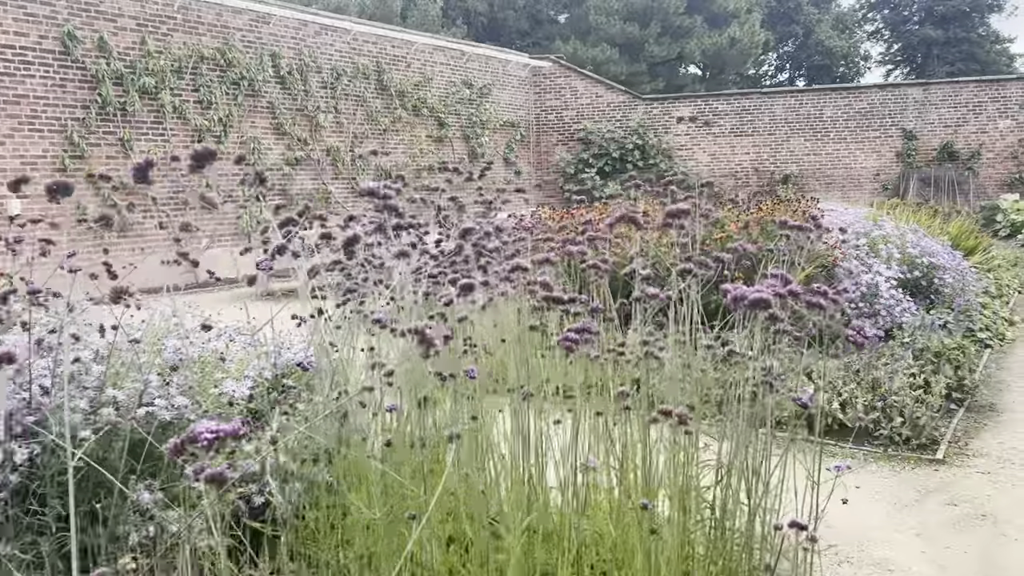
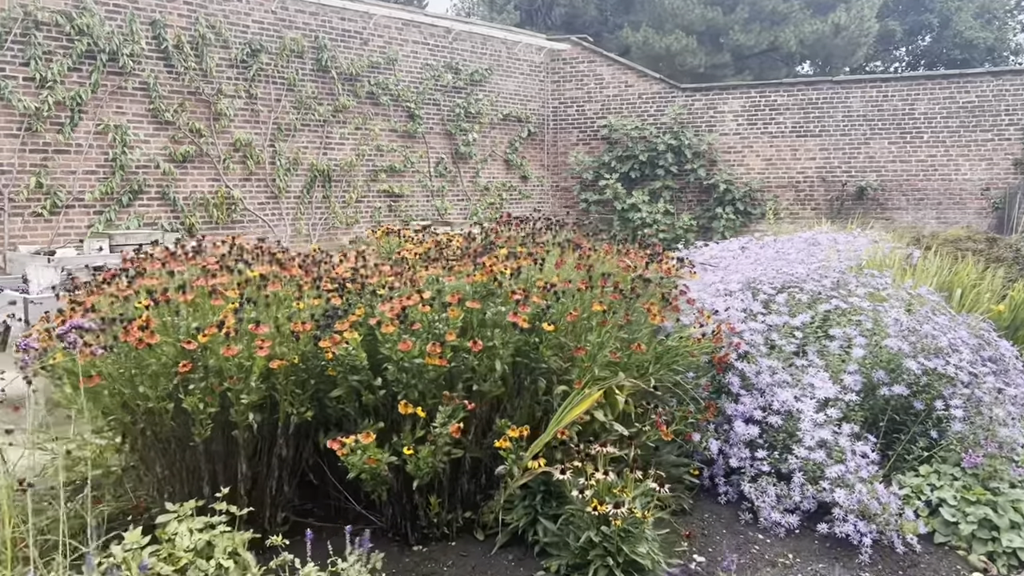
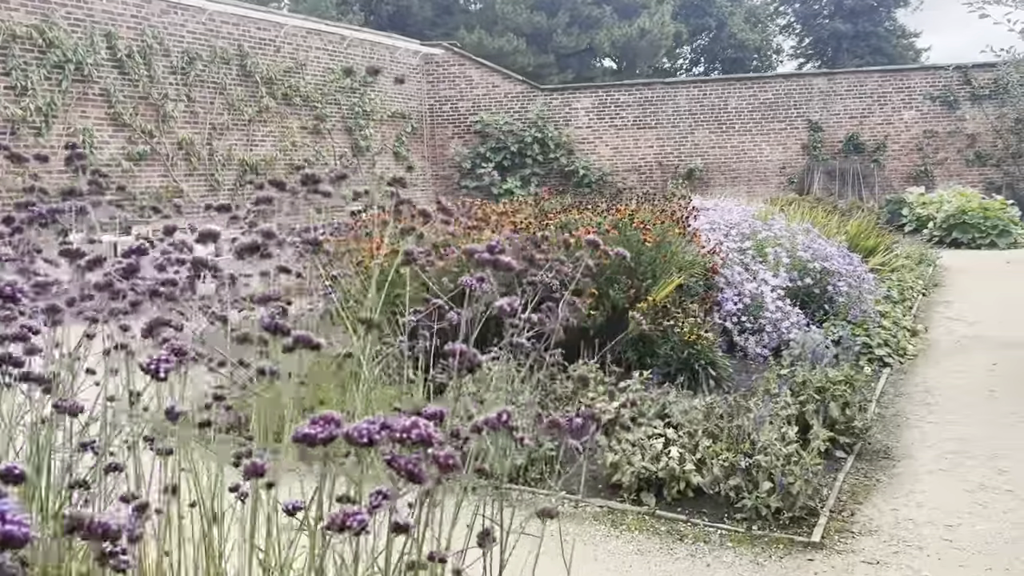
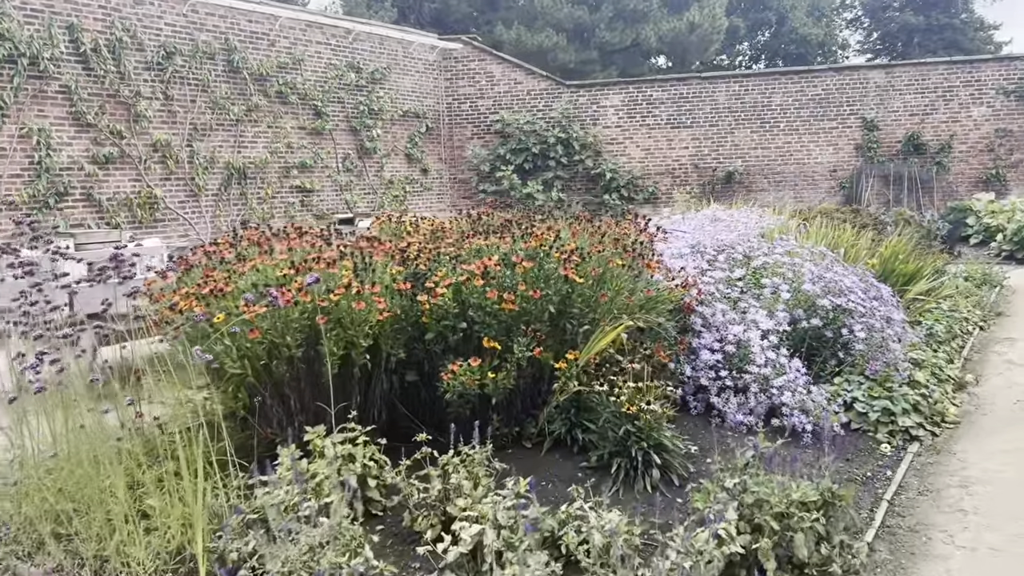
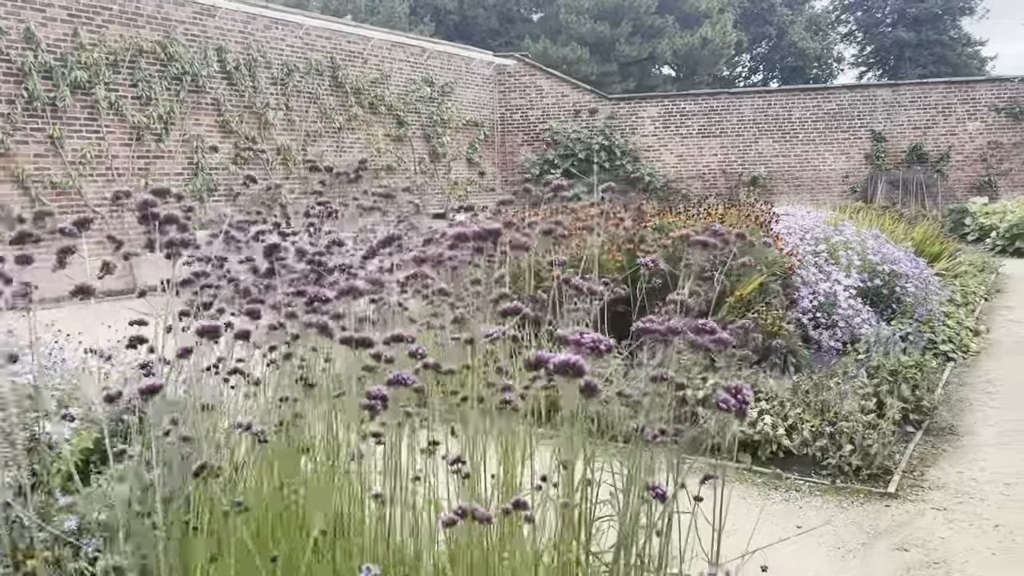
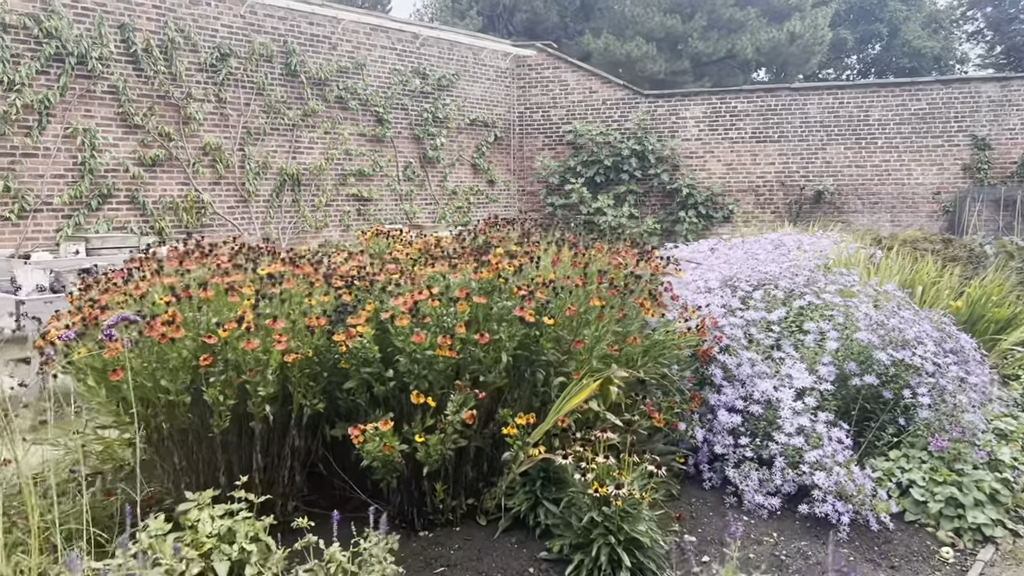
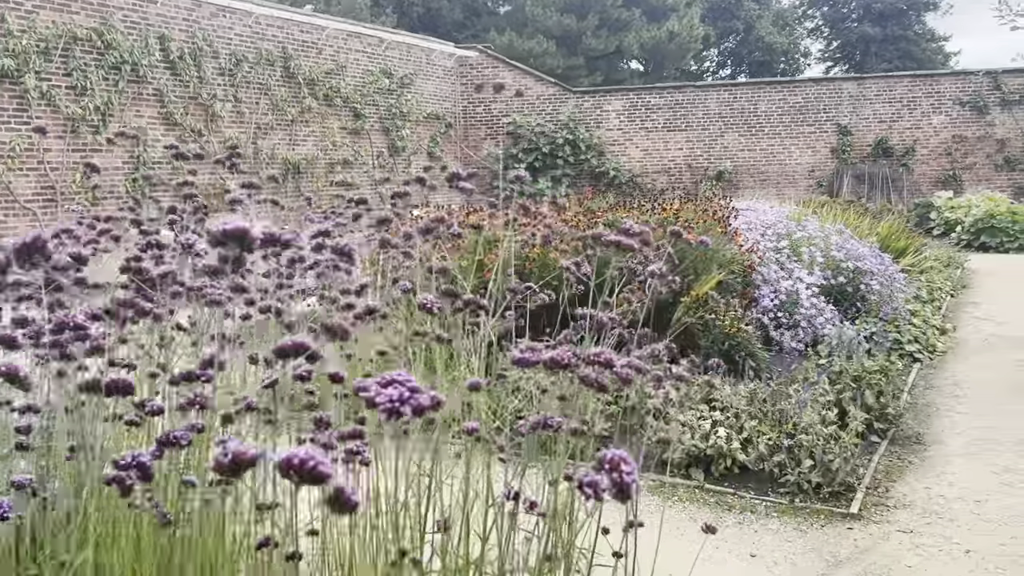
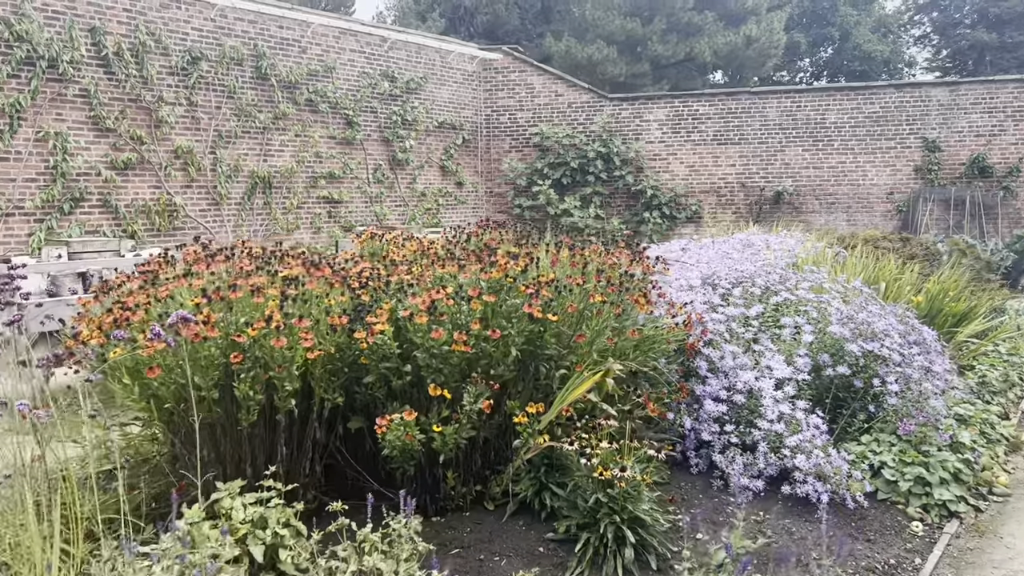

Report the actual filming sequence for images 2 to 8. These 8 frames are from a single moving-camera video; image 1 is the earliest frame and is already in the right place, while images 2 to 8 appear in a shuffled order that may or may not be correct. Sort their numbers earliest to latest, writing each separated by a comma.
5, 7, 3, 4, 8, 6, 2
